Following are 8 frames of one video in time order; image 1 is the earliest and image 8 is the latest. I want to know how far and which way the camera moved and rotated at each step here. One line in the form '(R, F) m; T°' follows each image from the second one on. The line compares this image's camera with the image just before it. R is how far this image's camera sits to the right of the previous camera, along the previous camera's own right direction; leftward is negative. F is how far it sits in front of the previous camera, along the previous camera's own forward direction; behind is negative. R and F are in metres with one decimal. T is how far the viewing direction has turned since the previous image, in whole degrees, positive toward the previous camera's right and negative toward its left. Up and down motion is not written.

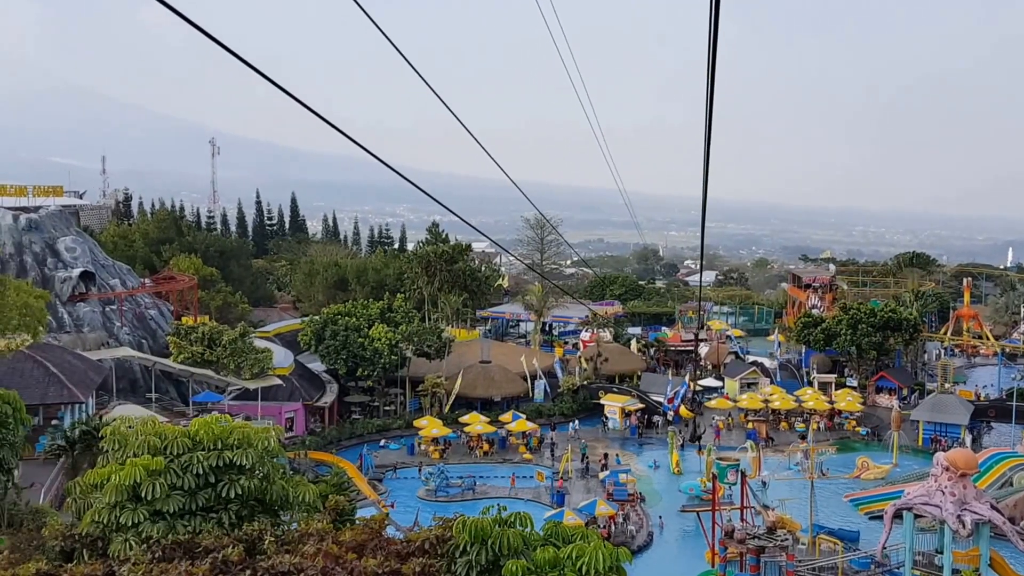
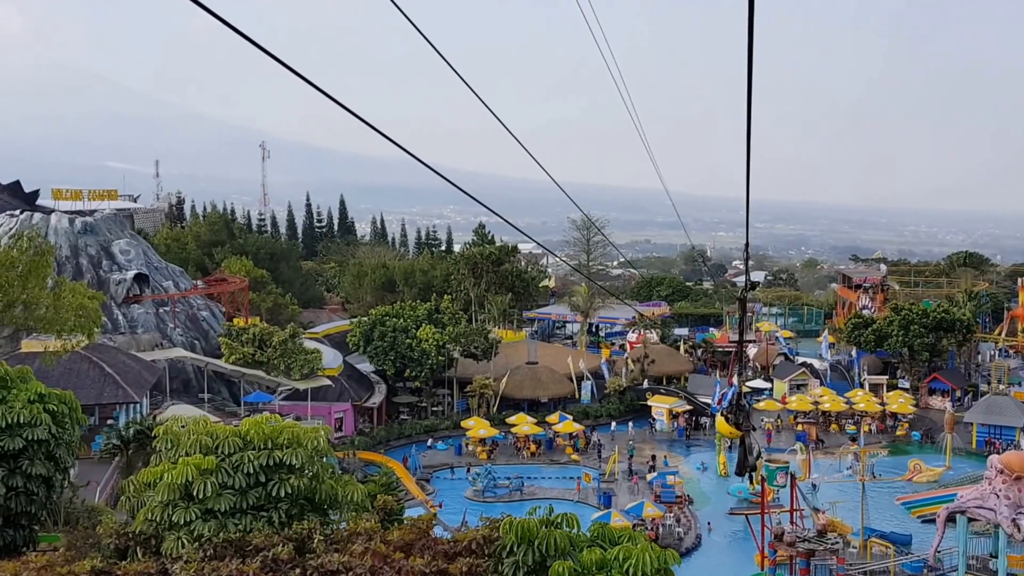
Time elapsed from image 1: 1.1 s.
(-0.2, 0.0) m; -2°
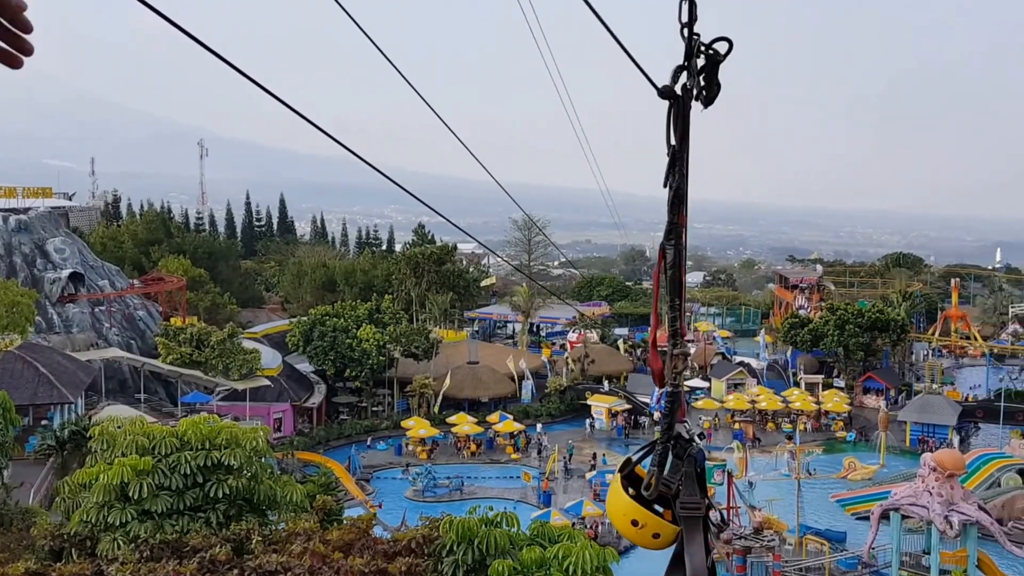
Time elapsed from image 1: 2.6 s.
(+0.6, 0.0) m; +1°
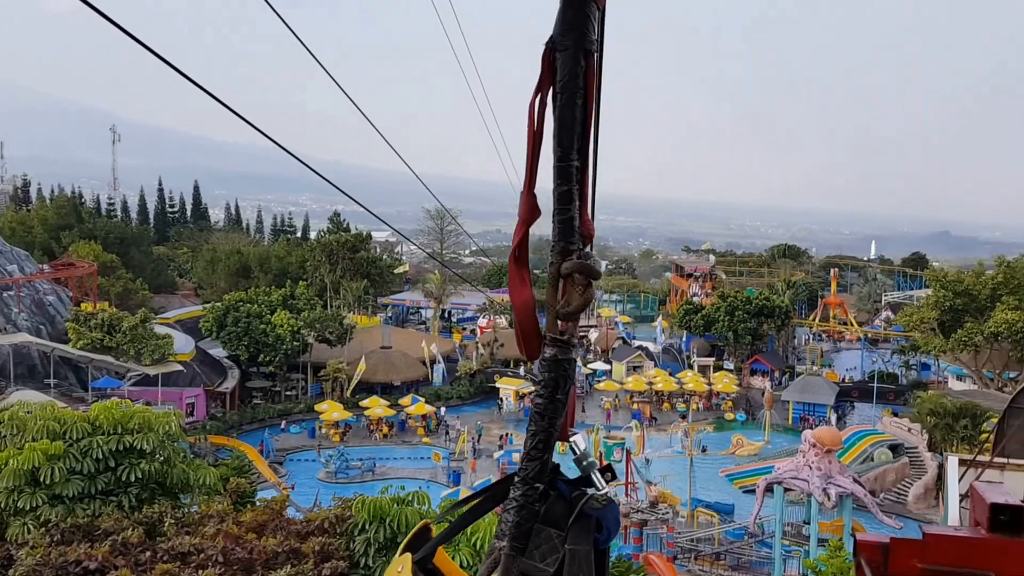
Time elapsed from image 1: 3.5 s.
(+0.1, -0.6) m; +5°
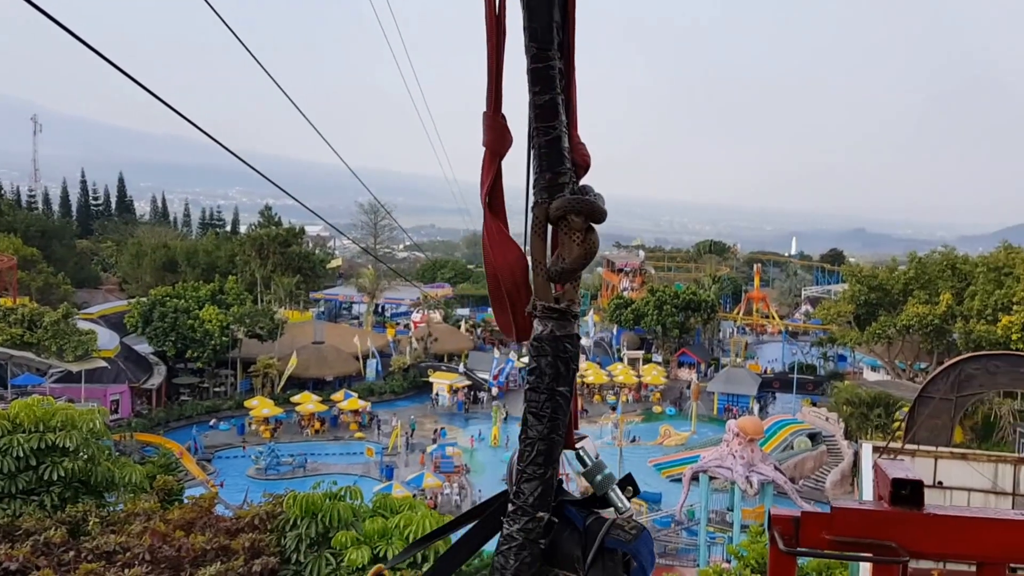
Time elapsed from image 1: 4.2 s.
(-0.1, -0.1) m; +5°
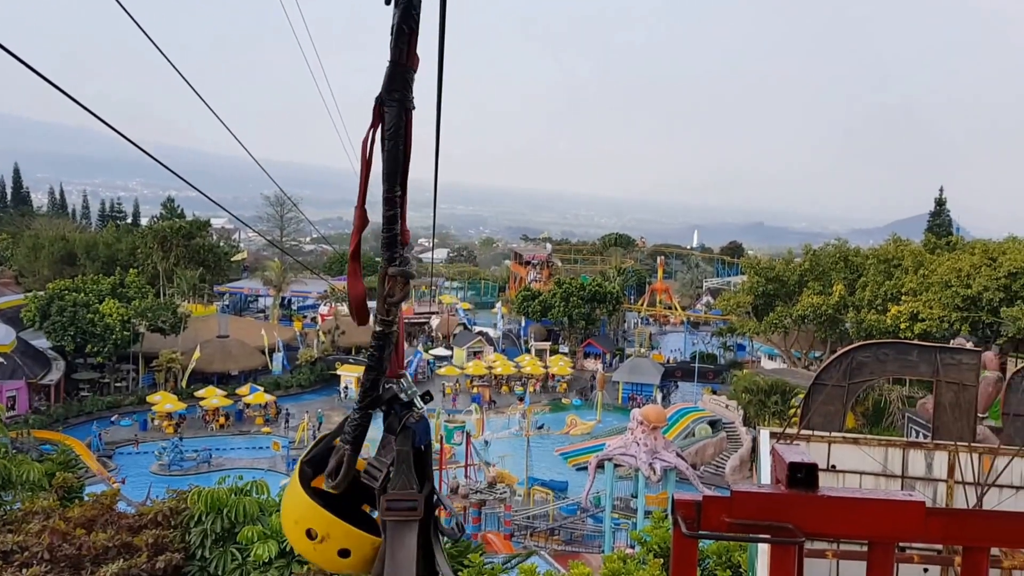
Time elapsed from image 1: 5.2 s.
(+0.4, -0.2) m; +4°
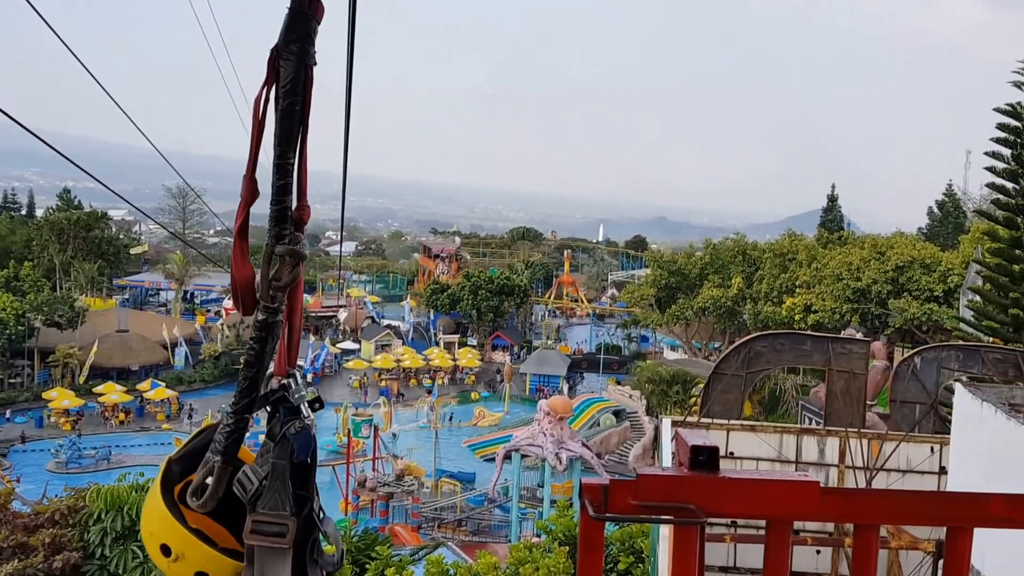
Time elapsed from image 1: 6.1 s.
(+0.3, -0.2) m; +5°
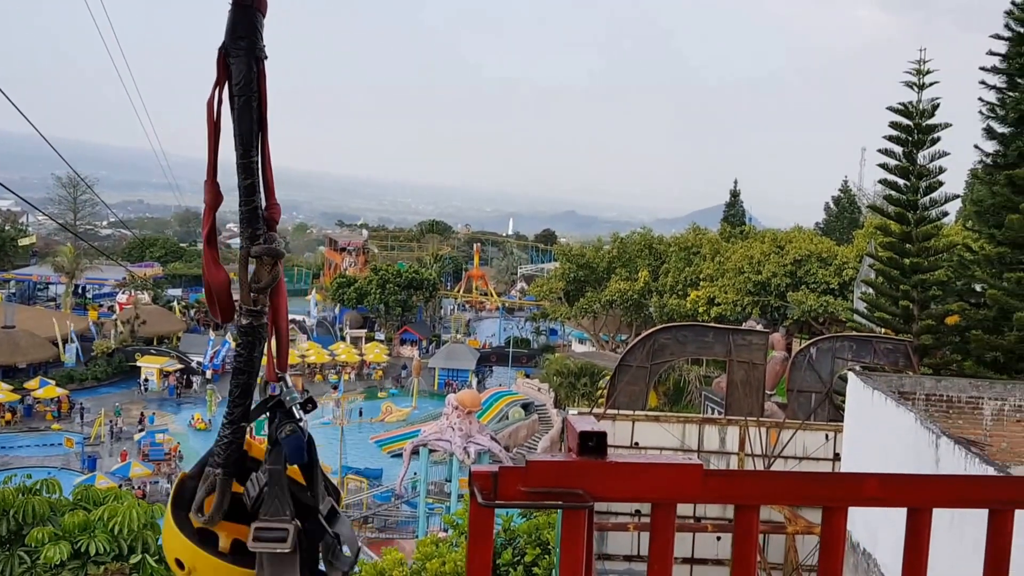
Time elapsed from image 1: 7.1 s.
(+0.1, +0.1) m; +5°
